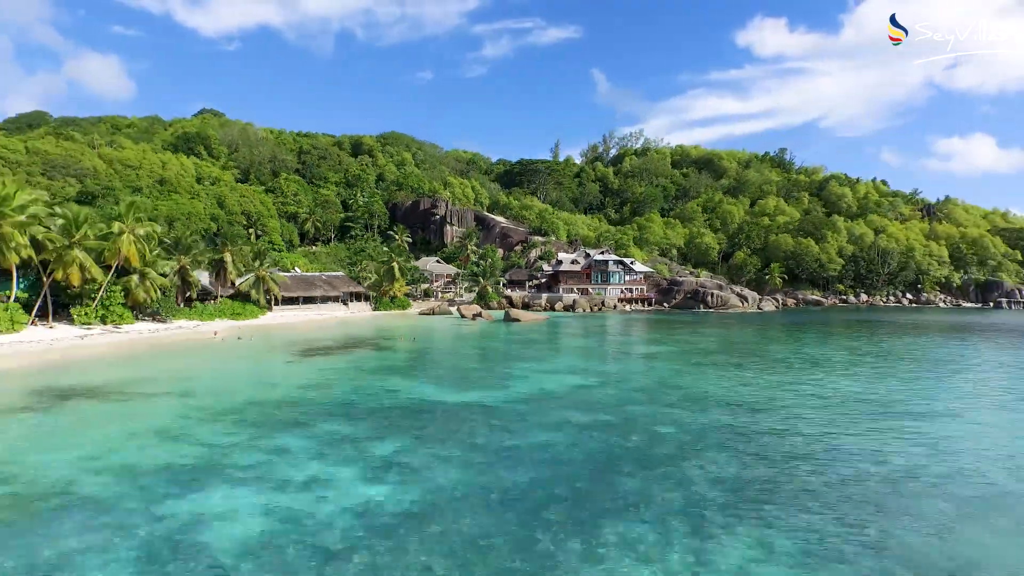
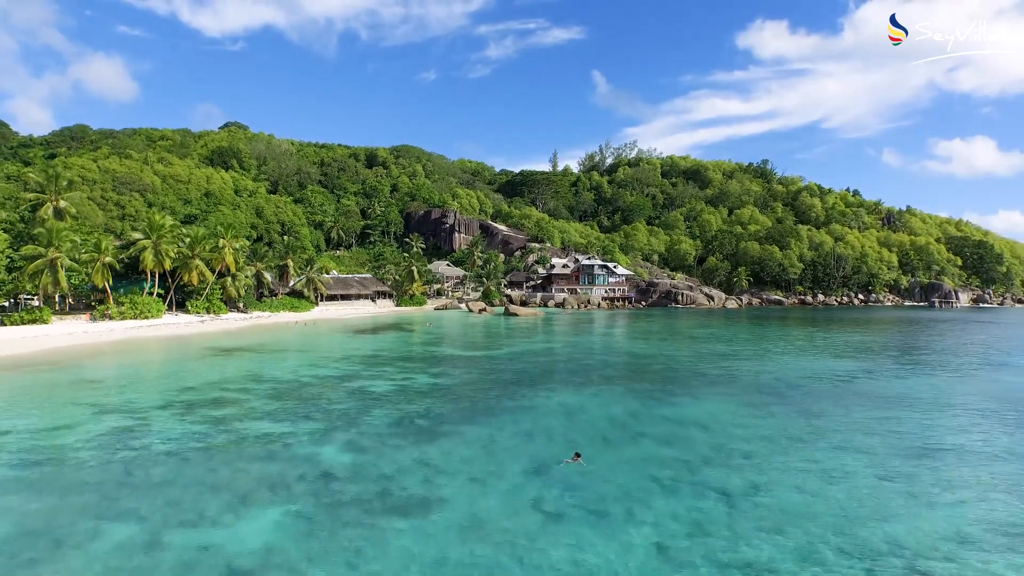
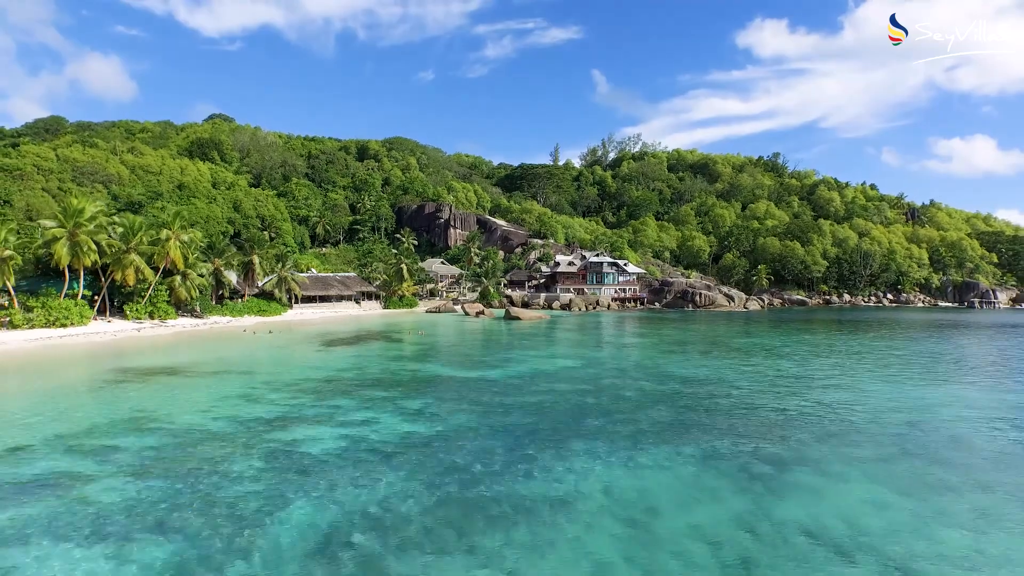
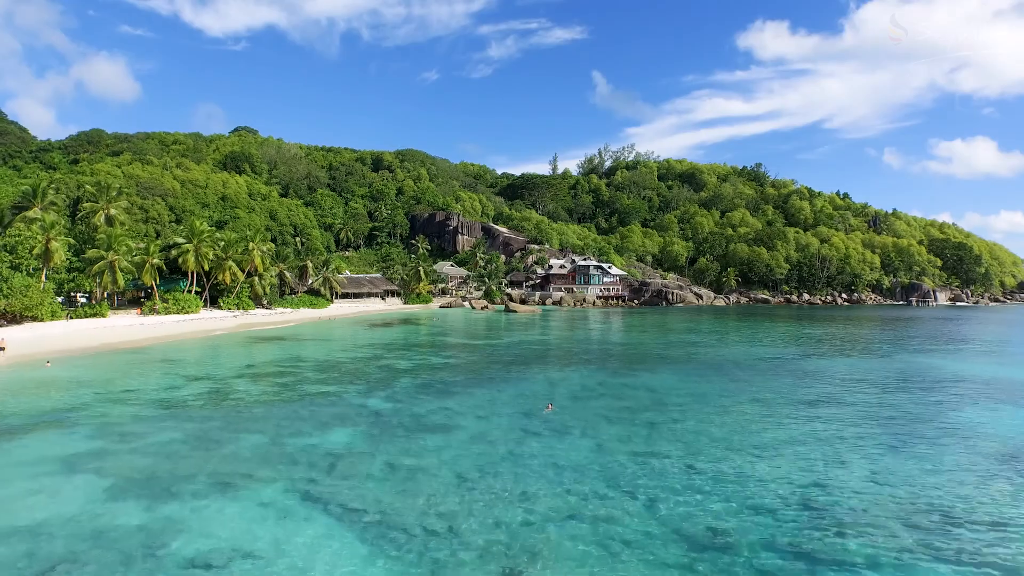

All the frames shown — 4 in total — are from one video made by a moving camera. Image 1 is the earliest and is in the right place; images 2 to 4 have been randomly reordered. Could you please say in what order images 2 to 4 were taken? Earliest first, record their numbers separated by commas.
3, 2, 4
